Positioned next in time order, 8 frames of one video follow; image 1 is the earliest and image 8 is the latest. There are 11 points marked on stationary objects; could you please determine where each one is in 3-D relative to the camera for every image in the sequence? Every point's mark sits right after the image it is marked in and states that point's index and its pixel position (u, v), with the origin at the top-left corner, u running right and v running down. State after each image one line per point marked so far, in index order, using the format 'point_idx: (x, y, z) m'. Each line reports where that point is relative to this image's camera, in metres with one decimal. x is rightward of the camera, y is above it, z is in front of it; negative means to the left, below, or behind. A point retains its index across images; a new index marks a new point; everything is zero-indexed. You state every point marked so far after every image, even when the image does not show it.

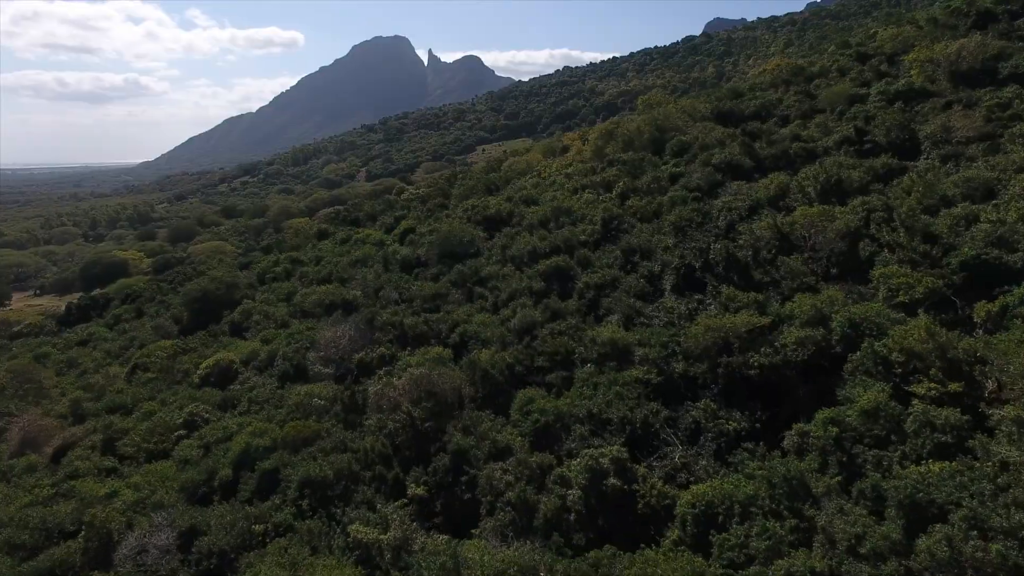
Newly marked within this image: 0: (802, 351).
0: (+8.4, -1.8, +19.3) m
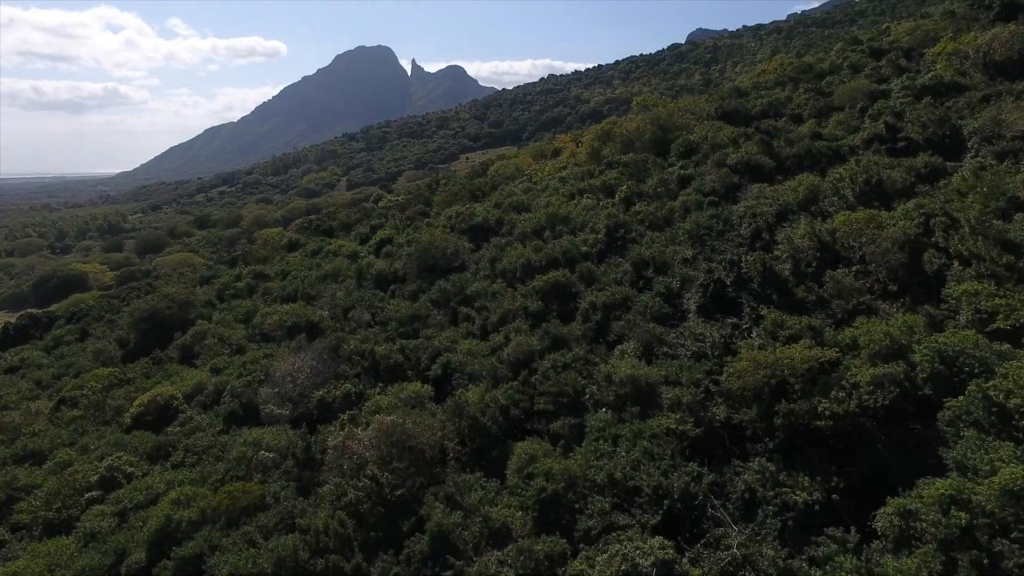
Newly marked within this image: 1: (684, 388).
0: (+8.4, -2.4, +15.0) m
1: (+4.5, -2.6, +17.5) m
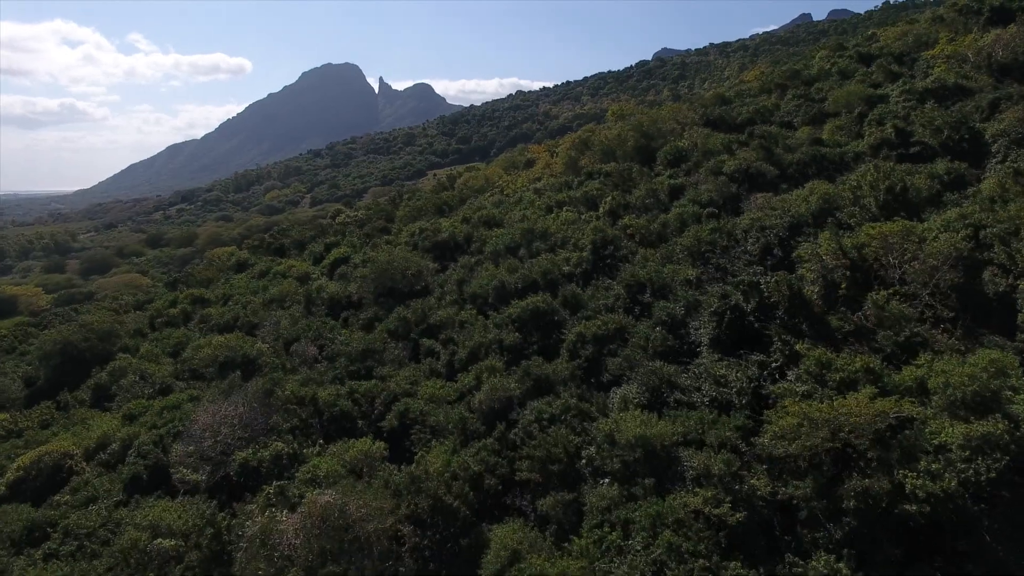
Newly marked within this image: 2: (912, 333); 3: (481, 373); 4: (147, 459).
0: (+8.0, -3.0, +11.1) m
1: (+4.0, -3.3, +13.4) m
2: (+9.8, -1.1, +16.3) m
3: (-0.9, -2.5, +19.8) m
4: (-10.7, -5.1, +19.5) m
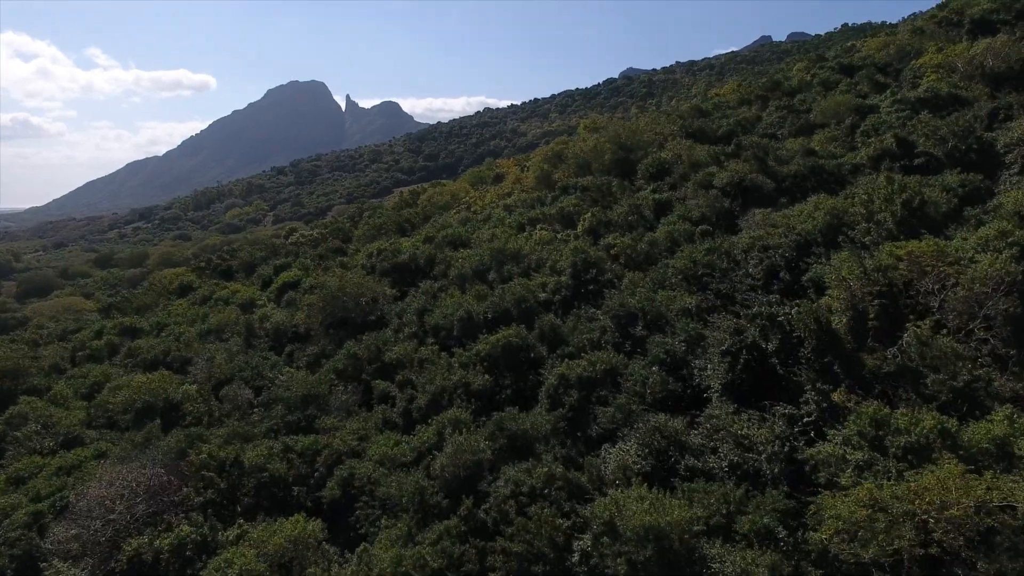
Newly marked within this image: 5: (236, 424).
0: (+7.6, -3.6, +8.0) m
1: (+3.6, -4.0, +10.1) m
2: (+9.2, -1.8, +13.3) m
3: (-1.7, -3.4, +16.2) m
4: (-11.4, -6.0, +15.5) m
5: (-8.1, -4.0, +19.5) m
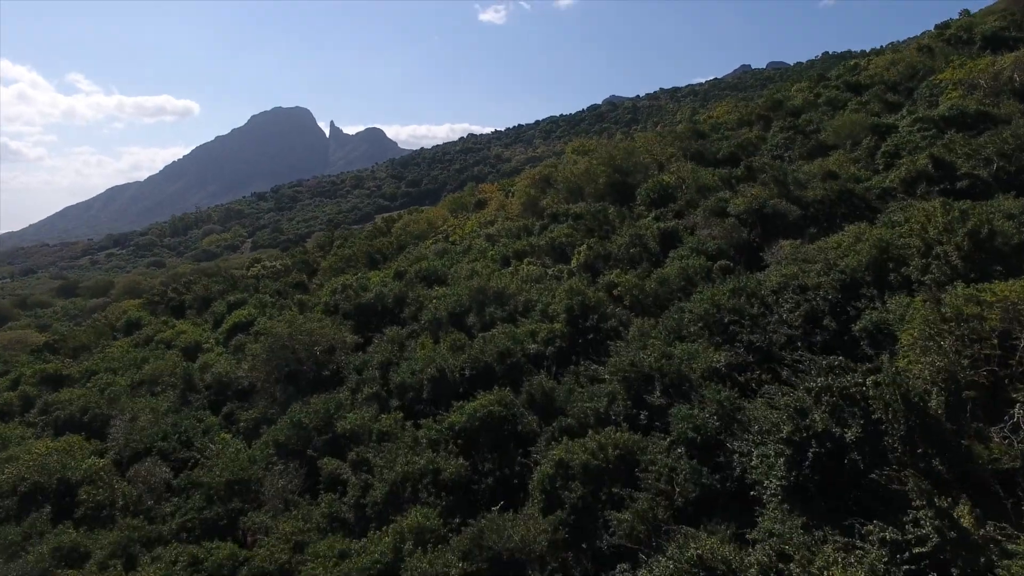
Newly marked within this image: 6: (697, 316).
0: (+7.5, -4.4, +4.0) m
1: (+3.4, -4.9, +6.0) m
2: (+9.0, -2.8, +9.5) m
3: (-2.0, -4.6, +12.0) m
4: (-11.7, -7.1, +11.0) m
5: (-8.5, -5.3, +15.1) m
6: (+4.9, -0.7, +17.6) m
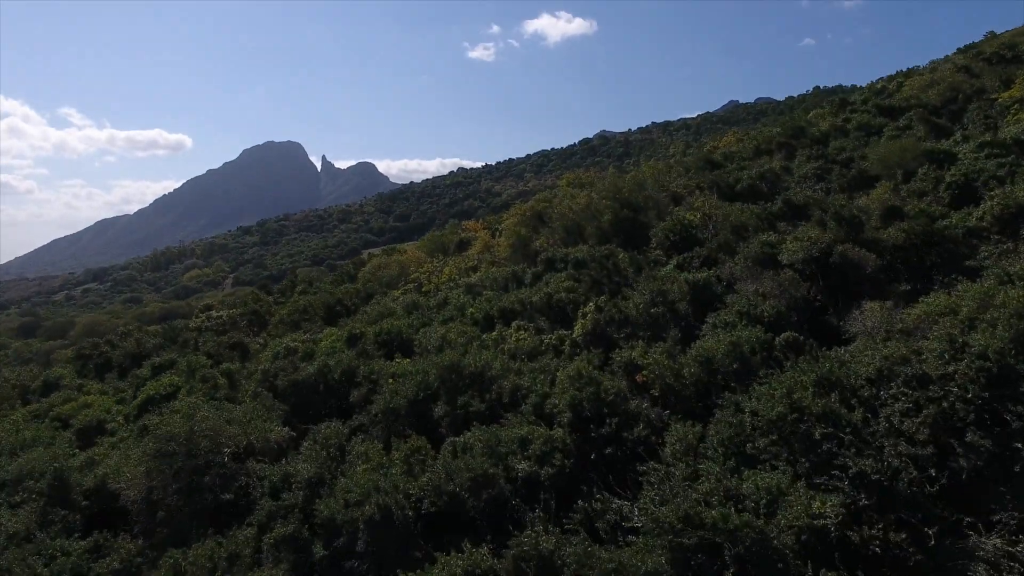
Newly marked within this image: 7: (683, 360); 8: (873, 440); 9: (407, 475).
0: (+7.4, -5.4, -1.9) m
1: (+3.2, -6.0, 0.0) m
2: (+8.7, -4.1, +3.6) m
3: (-2.2, -6.0, +5.9) m
4: (-12.0, -8.5, +4.6) m
5: (-8.8, -6.8, +8.9) m
6: (+4.5, -2.3, +11.8) m
7: (+3.8, -1.5, +14.6) m
8: (+6.1, -2.5, +11.1) m
9: (-2.1, -3.5, +12.9) m
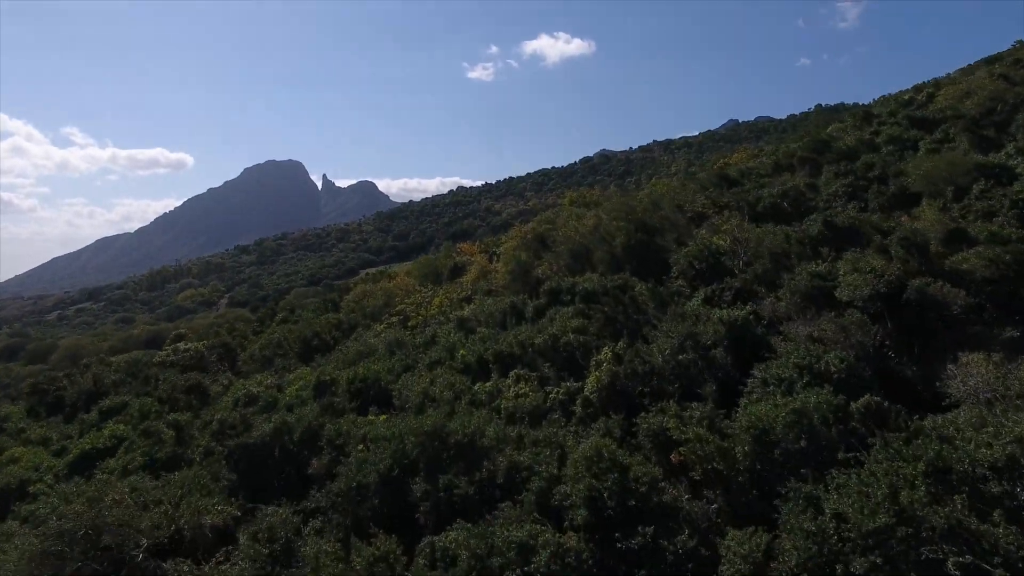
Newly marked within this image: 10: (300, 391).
0: (+7.3, -5.8, -5.4) m
1: (+3.2, -6.4, -3.5) m
2: (+8.7, -4.6, +0.2) m
3: (-2.3, -6.6, +2.4) m
4: (-12.0, -9.1, +1.0) m
5: (-8.9, -7.5, +5.4) m
6: (+4.5, -3.1, +8.4) m
7: (+3.7, -2.4, +11.2) m
8: (+6.1, -3.3, +7.7) m
9: (-2.2, -4.3, +9.5) m
10: (-6.2, -2.9, +19.1) m
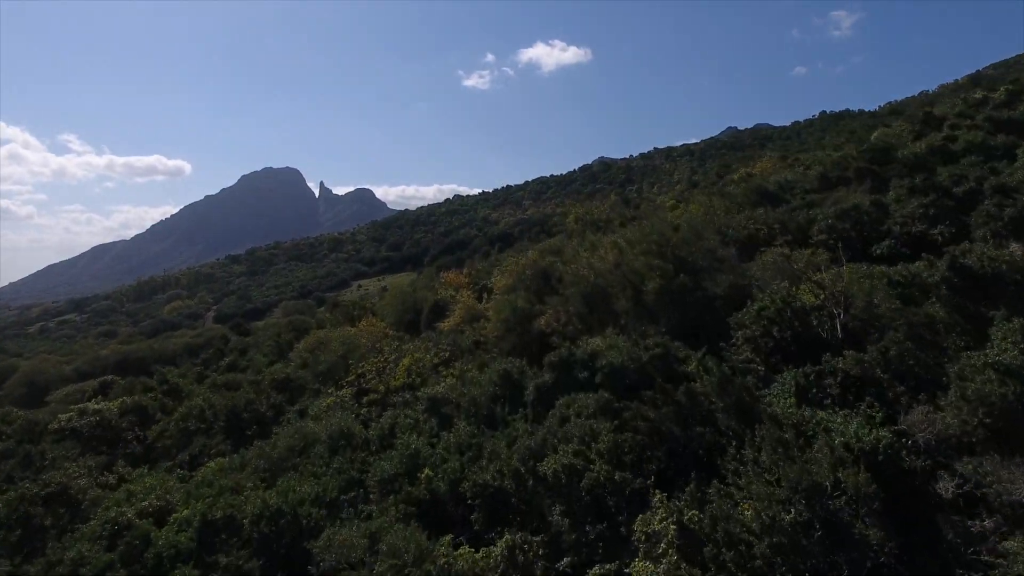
0: (+7.2, -7.1, -11.9) m
1: (+3.1, -7.8, -10.0) m
2: (+8.6, -6.0, -6.3) m
3: (-2.4, -8.0, -4.1) m
4: (-12.1, -10.5, -5.6) m
5: (-9.0, -9.0, -1.2) m
6: (+4.4, -4.6, +1.9) m
7: (+3.6, -3.9, +4.7) m
8: (+6.0, -4.7, +1.2) m
9: (-2.3, -5.8, +3.0) m
10: (-6.4, -4.5, +12.6) m
